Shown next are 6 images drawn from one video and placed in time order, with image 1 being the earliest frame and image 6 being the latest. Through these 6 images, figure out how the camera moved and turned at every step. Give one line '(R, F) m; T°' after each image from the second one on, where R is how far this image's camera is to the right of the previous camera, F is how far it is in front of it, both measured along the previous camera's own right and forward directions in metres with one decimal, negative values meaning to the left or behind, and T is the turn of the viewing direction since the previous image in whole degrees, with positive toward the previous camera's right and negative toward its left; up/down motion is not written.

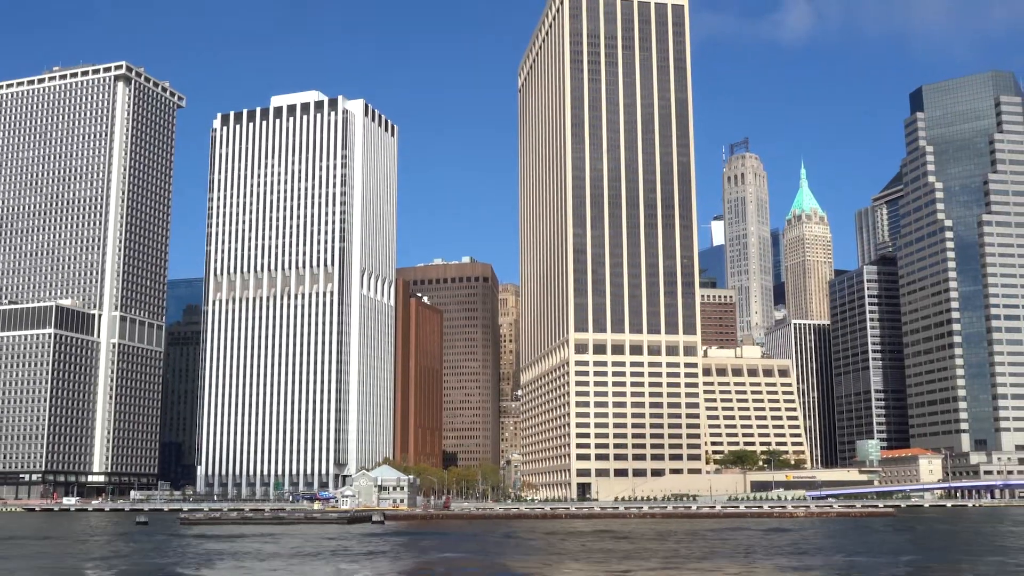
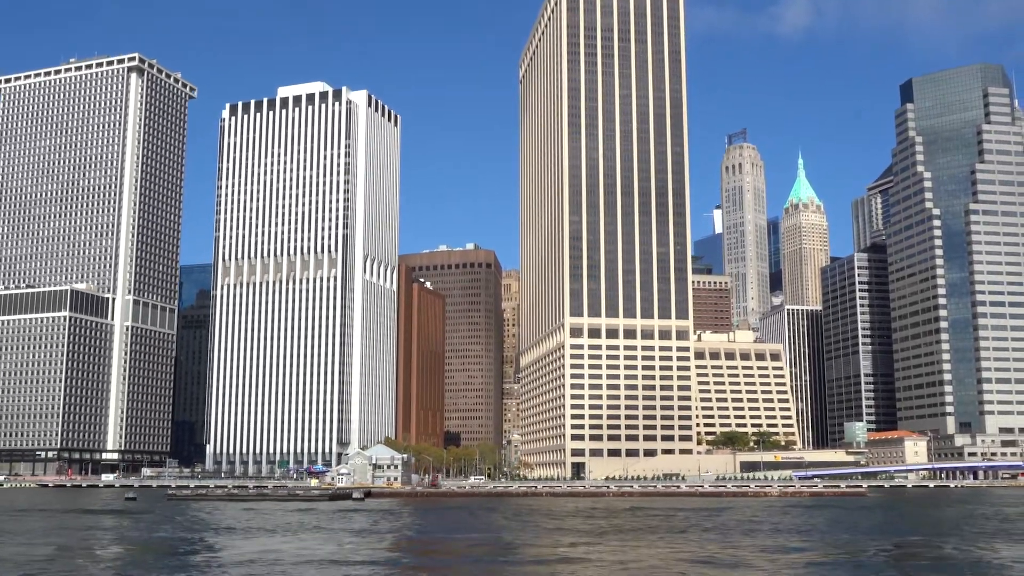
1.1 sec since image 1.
(+3.7, -9.7) m; -1°
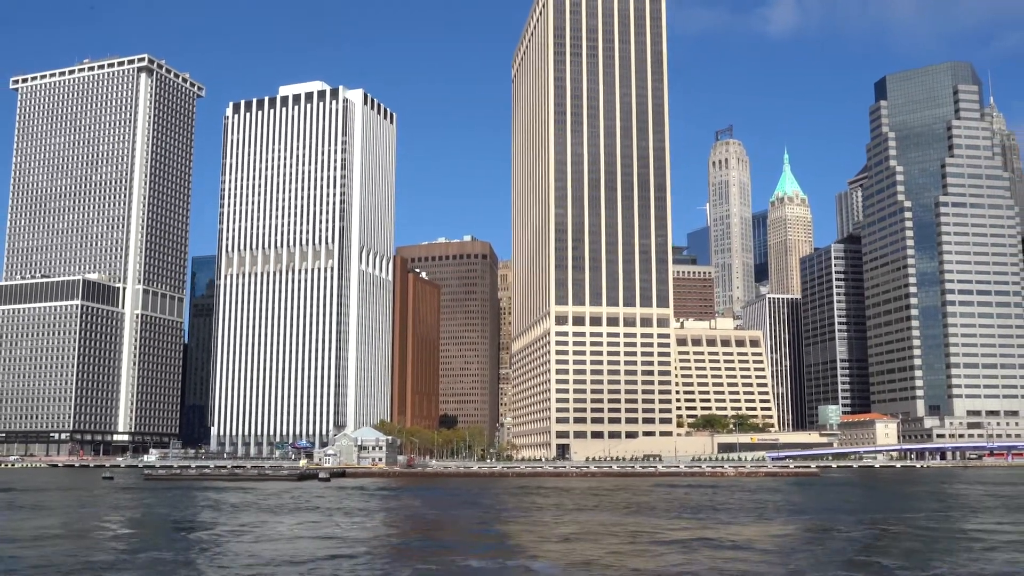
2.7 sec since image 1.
(+5.8, -15.2) m; 0°
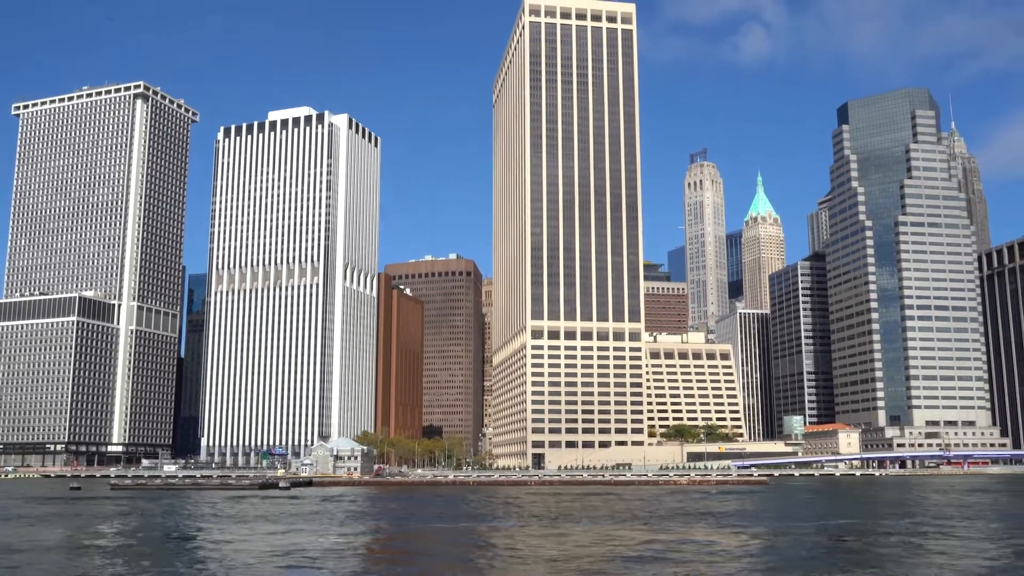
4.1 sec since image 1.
(+5.4, -14.6) m; 0°
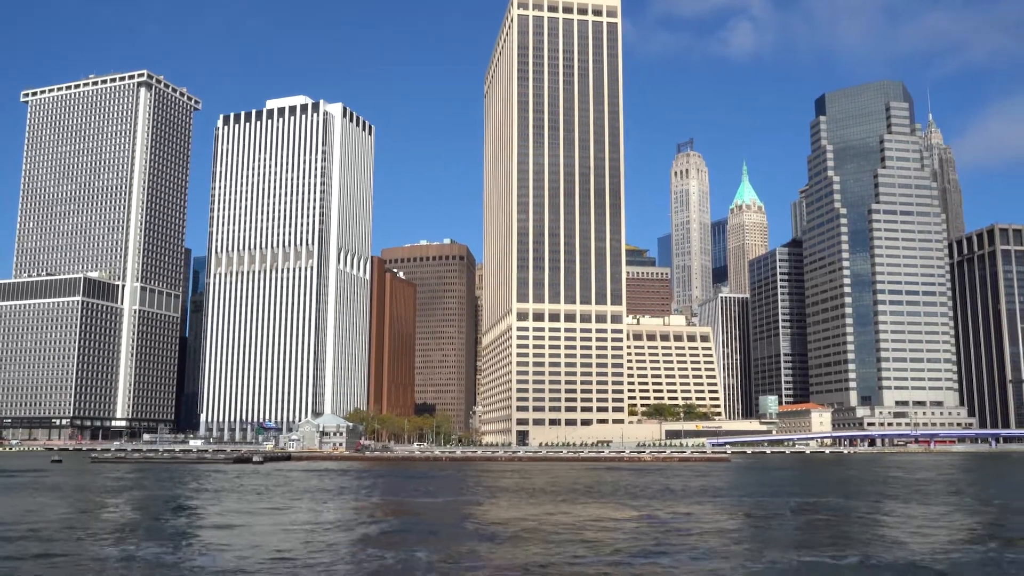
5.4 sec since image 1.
(+5.3, -13.9) m; 0°
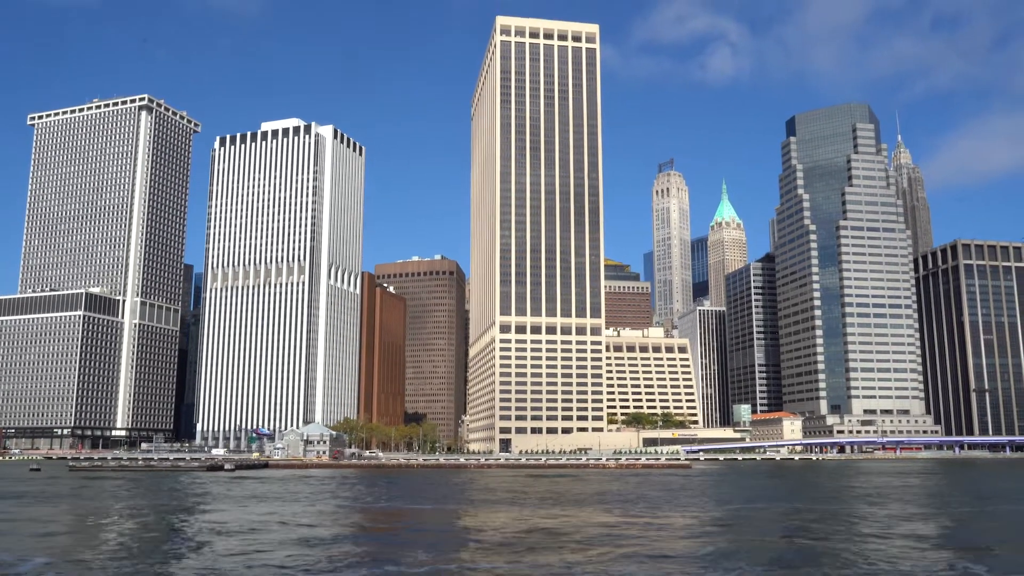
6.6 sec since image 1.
(+5.9, -15.6) m; 0°
